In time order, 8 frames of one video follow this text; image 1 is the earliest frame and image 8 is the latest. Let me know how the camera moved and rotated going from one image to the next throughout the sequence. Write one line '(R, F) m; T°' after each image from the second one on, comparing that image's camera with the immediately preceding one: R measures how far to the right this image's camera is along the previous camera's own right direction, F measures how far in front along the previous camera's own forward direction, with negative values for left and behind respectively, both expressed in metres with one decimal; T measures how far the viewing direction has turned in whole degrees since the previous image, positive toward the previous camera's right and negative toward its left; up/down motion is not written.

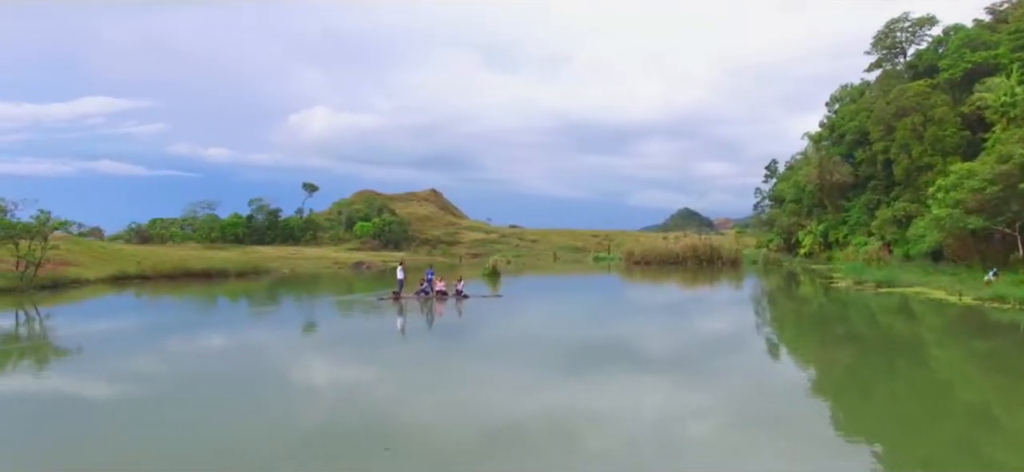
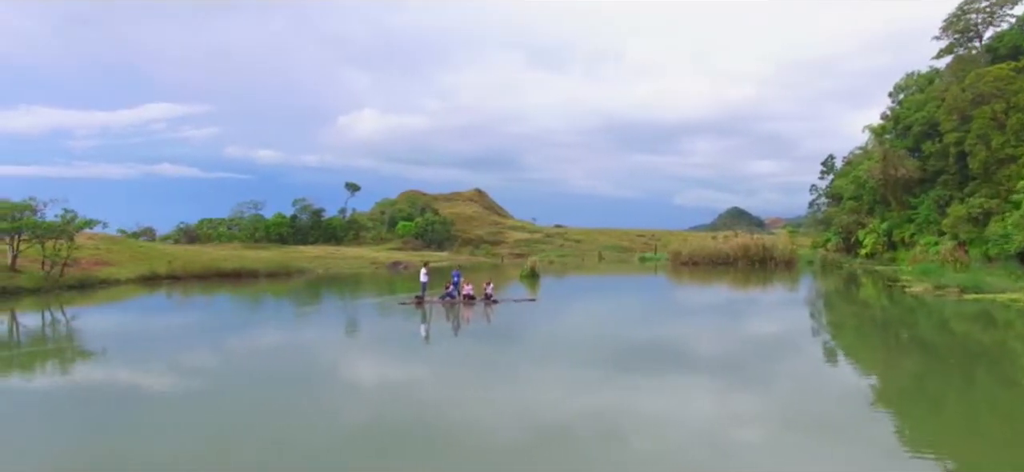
(+0.1, +0.7) m; -3°
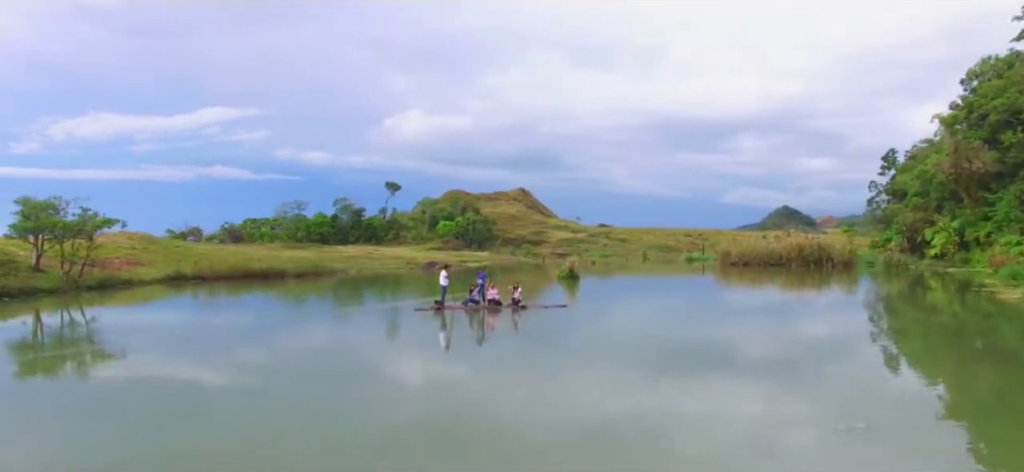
(+0.1, +0.8) m; -3°
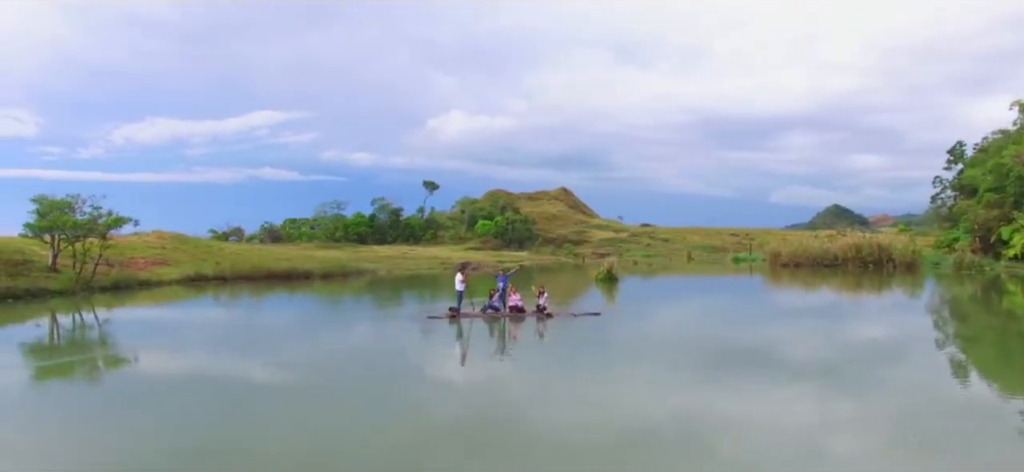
(+0.1, +0.8) m; -3°
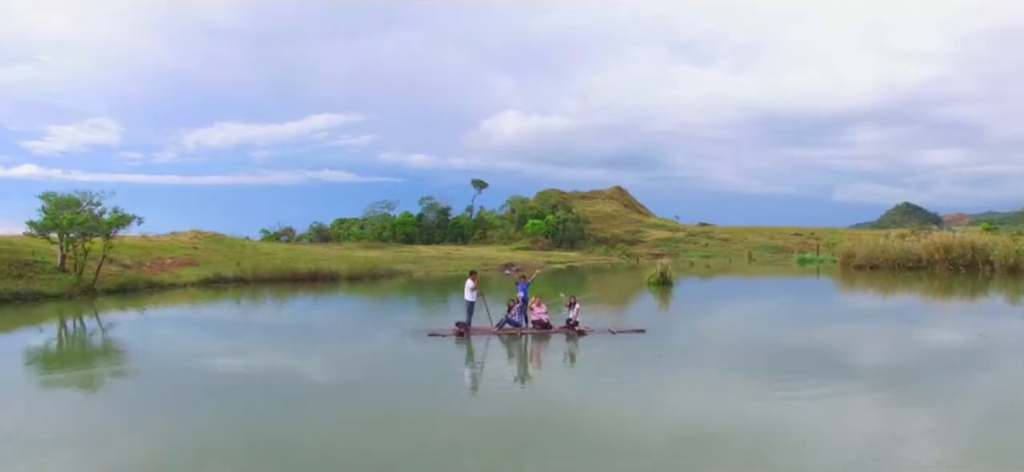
(+0.2, +1.2) m; -4°
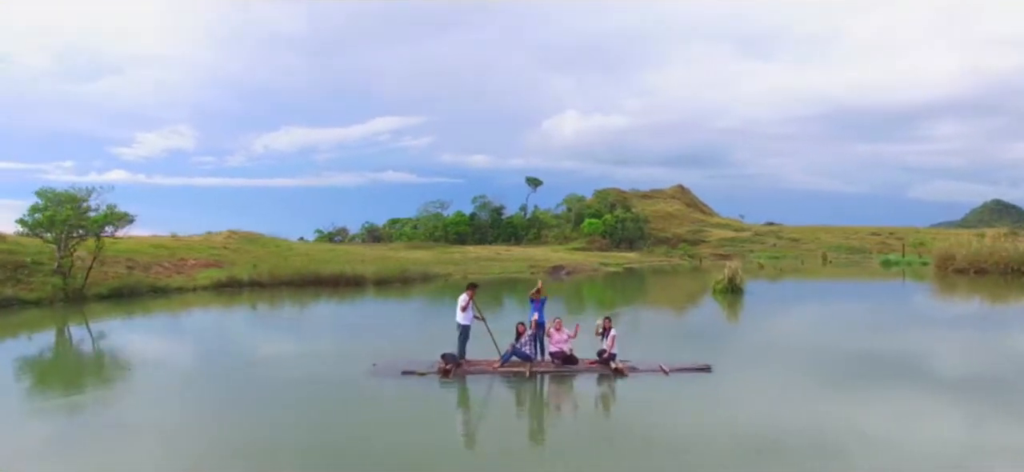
(+0.2, +1.4) m; -5°
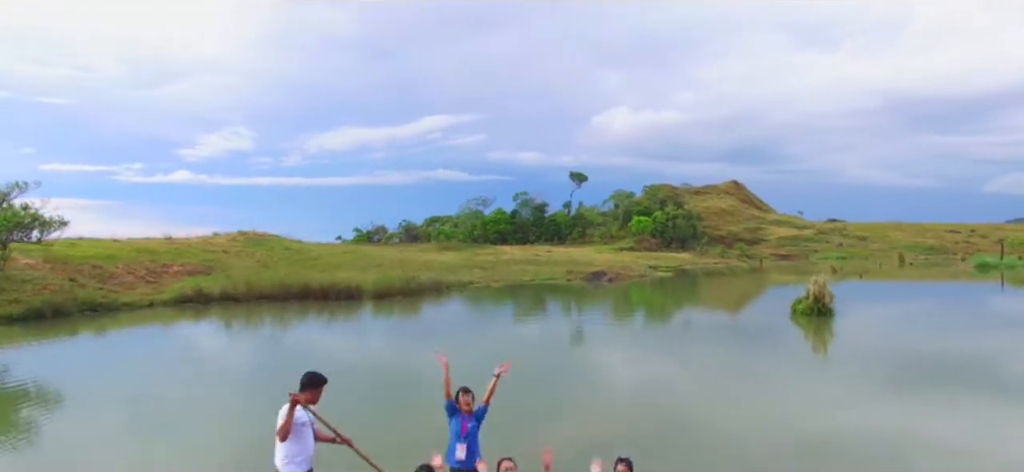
(+0.3, +2.1) m; -4°
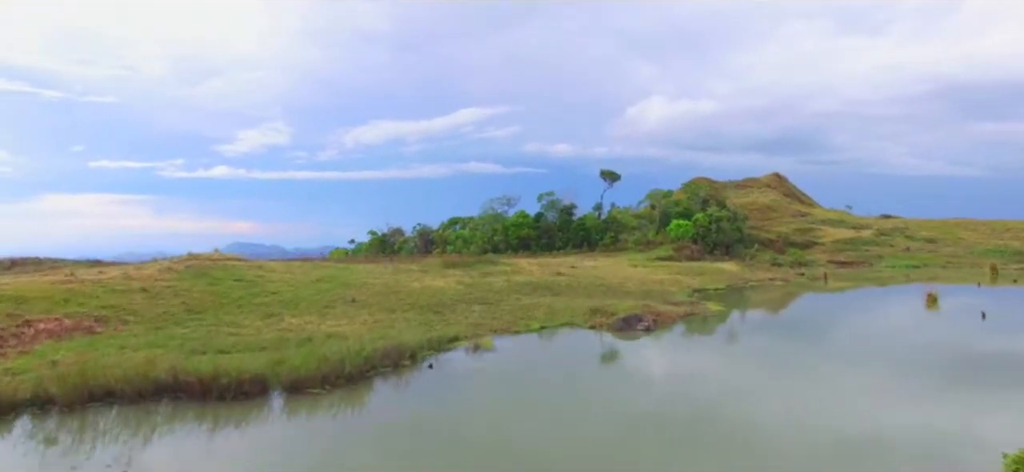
(+0.4, +3.5) m; -3°
